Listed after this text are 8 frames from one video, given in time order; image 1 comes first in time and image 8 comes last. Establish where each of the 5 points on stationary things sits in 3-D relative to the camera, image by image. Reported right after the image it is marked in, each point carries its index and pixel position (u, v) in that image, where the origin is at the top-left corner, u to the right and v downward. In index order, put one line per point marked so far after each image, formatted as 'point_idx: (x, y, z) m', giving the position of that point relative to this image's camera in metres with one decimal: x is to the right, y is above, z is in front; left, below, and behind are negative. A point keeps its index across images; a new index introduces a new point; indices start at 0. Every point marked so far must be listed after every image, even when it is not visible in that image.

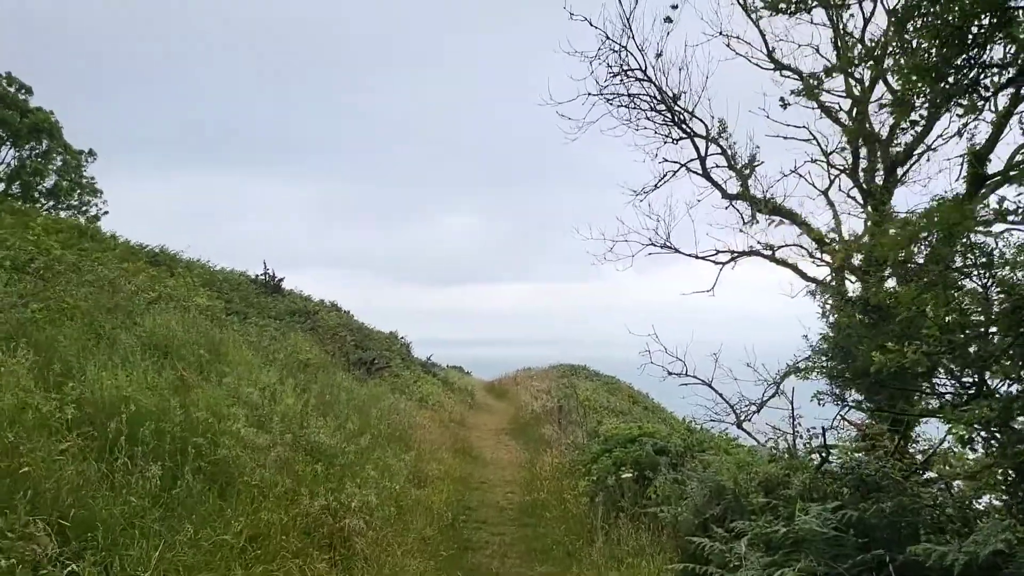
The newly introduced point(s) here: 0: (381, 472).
0: (-1.4, -2.0, +6.9) m
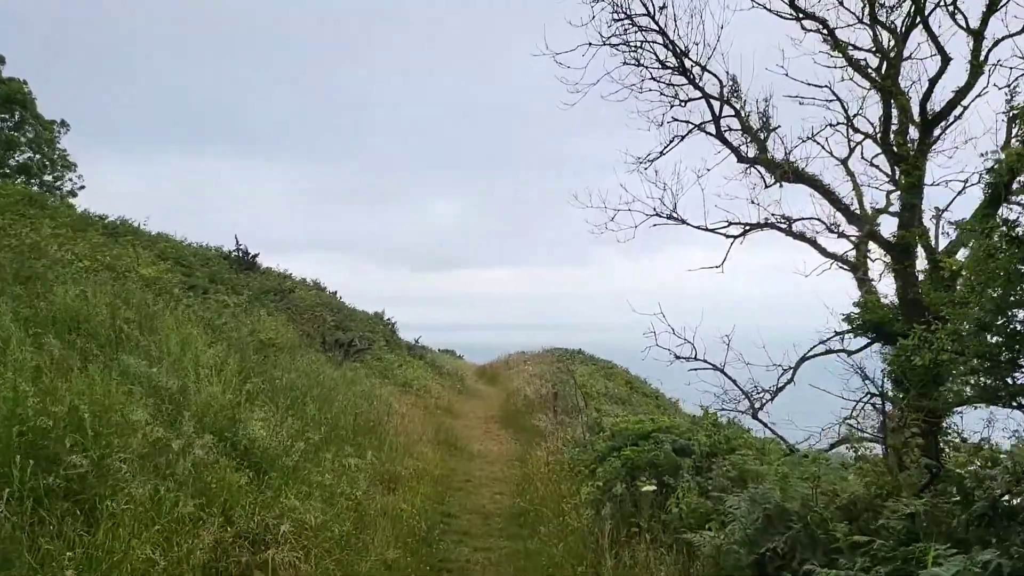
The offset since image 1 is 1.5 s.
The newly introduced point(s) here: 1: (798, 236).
0: (-1.6, -1.7, +5.6) m
1: (+5.5, +1.0, +12.3) m
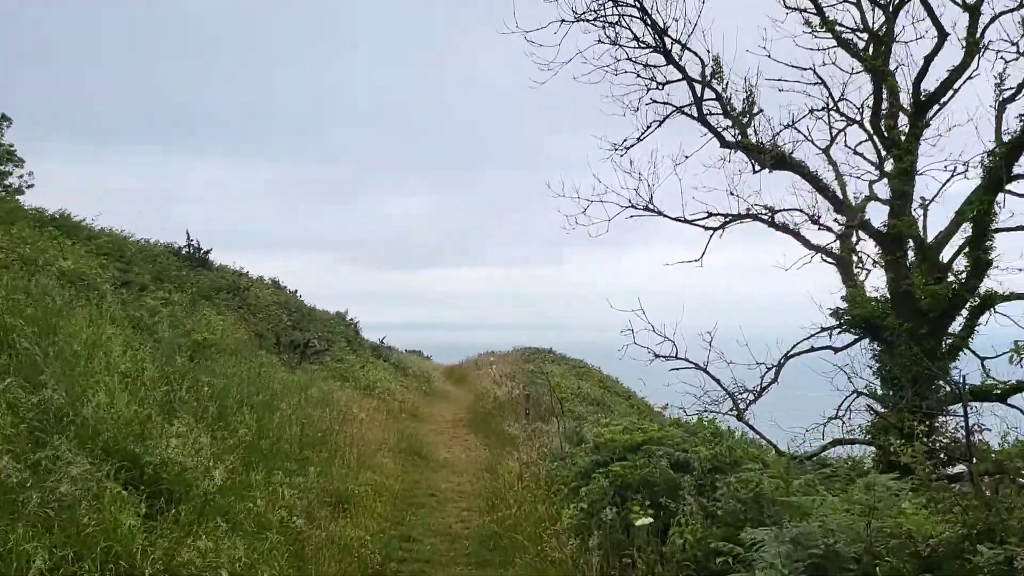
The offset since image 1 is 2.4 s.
0: (-1.8, -1.6, +4.7) m
1: (+4.9, +1.1, +11.8) m
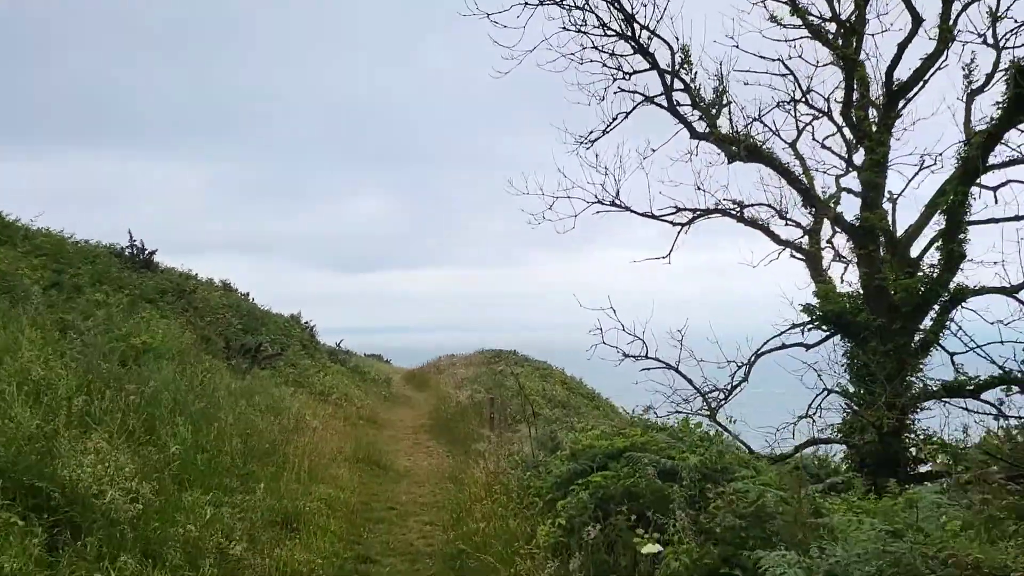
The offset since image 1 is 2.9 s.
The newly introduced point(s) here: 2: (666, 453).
0: (-2.0, -1.5, +4.1) m
1: (+4.3, +1.2, +11.5) m
2: (+1.0, -1.1, +4.4) m
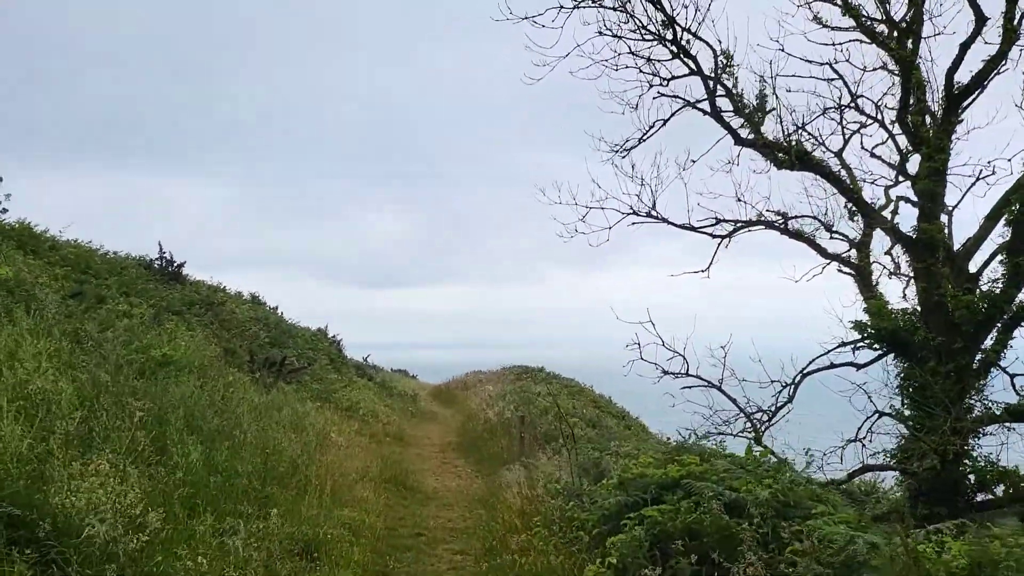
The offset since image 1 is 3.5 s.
0: (-1.7, -1.6, +3.8) m
1: (+4.8, +0.9, +11.0) m
2: (+1.3, -1.2, +3.9) m
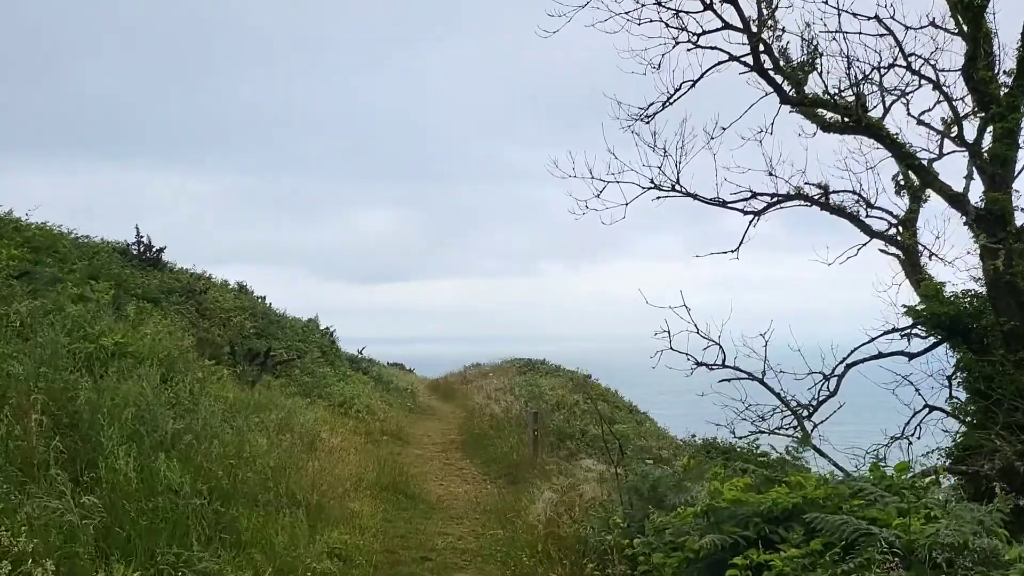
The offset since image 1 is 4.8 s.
0: (-1.5, -1.4, +2.6) m
1: (+5.0, +1.2, +9.9) m
2: (+1.5, -1.0, +2.8) m
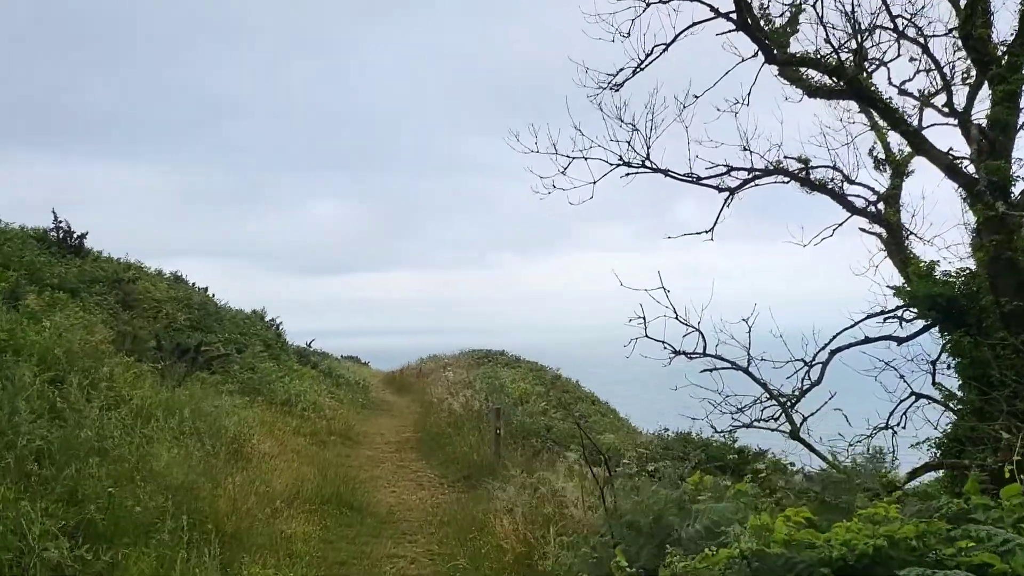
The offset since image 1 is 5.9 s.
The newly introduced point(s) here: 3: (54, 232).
0: (-1.6, -1.3, +1.6) m
1: (+4.4, +1.5, +9.2) m
2: (+1.4, -0.8, +2.0) m
3: (-11.1, +1.4, +15.5) m
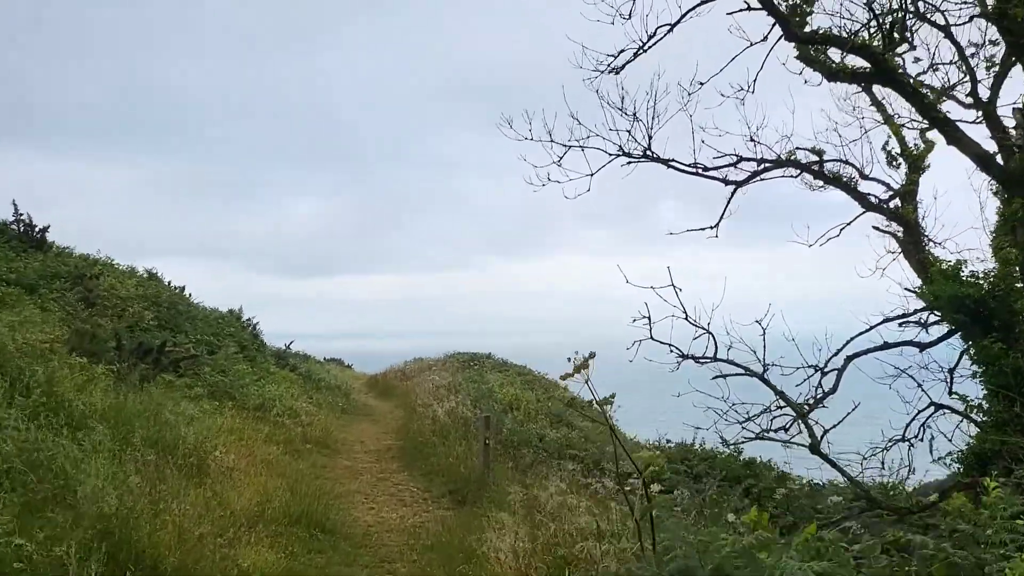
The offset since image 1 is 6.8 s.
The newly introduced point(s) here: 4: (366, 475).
0: (-1.6, -1.2, +0.9) m
1: (+4.3, +1.4, +8.7) m
2: (+1.5, -0.8, +1.3) m
3: (-11.3, +1.5, +14.6) m
4: (-2.0, -2.5, +8.7) m
